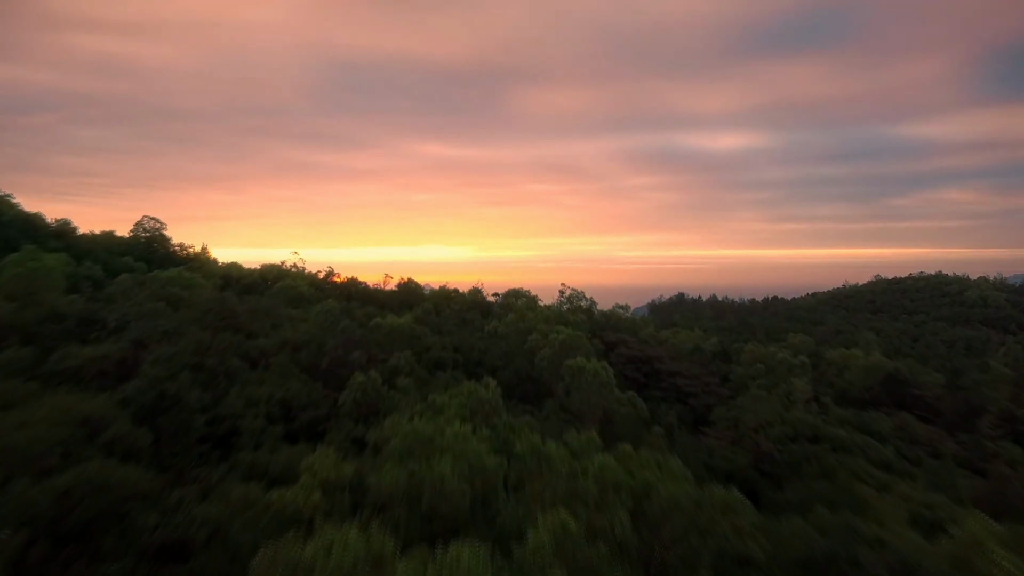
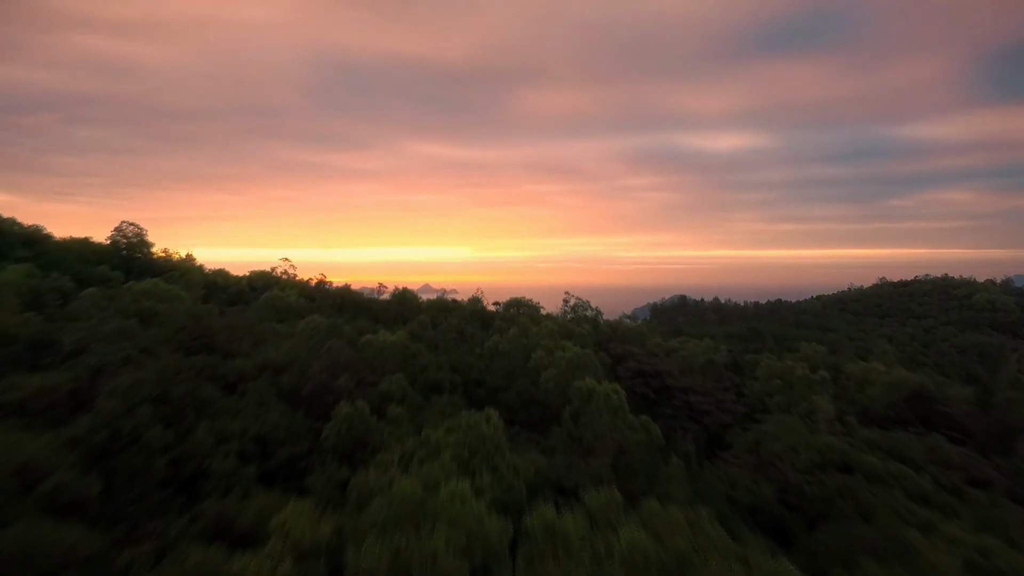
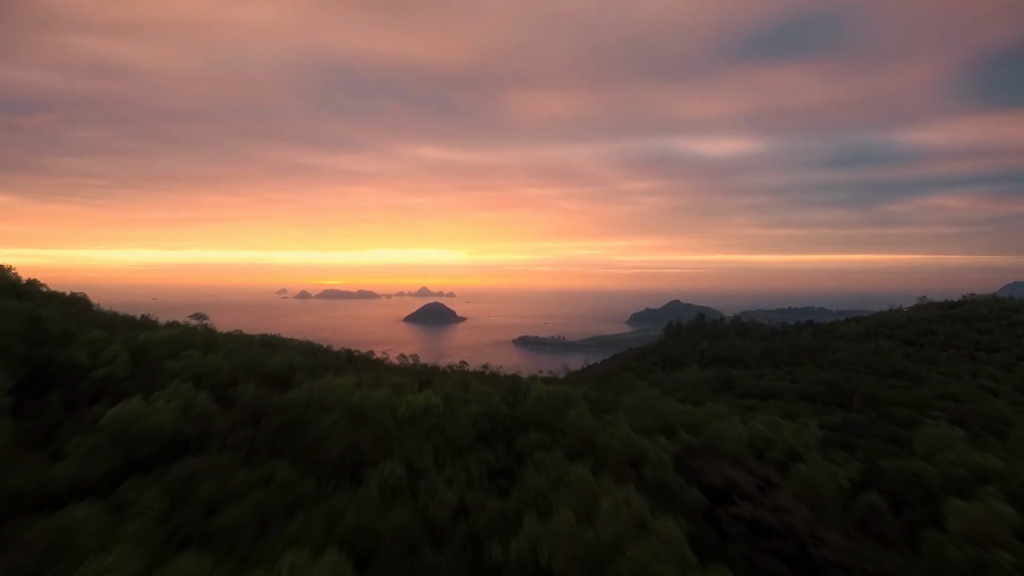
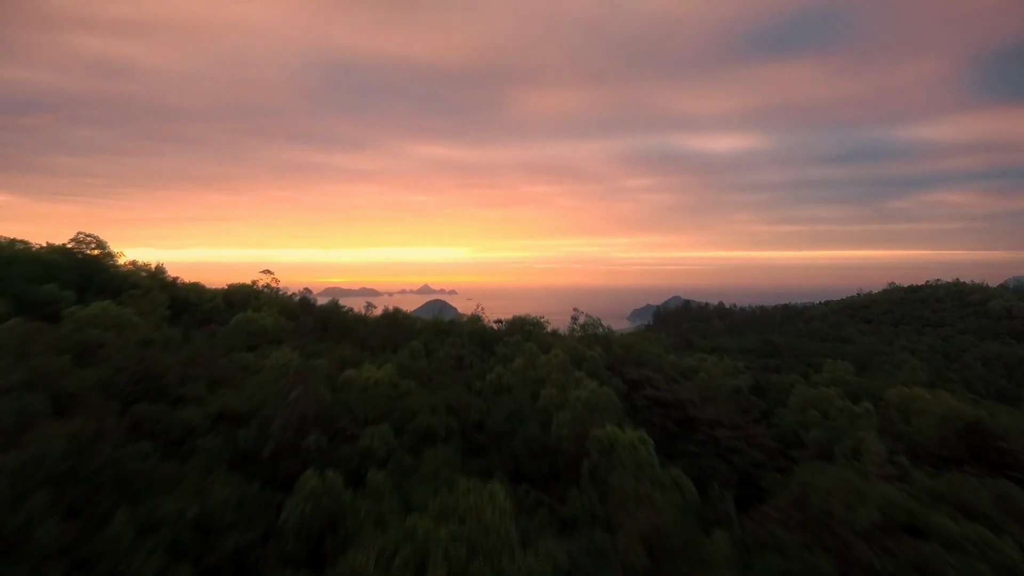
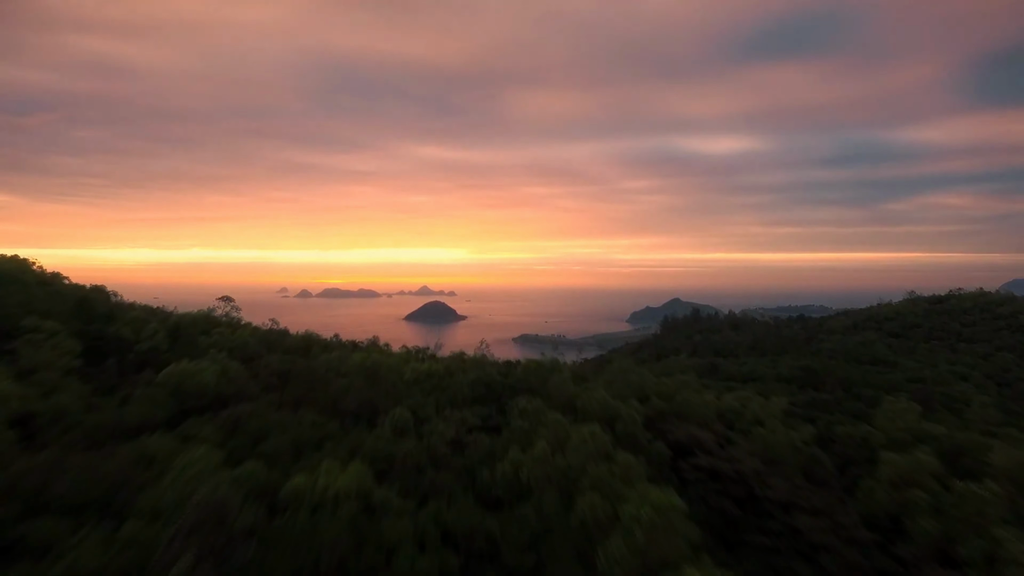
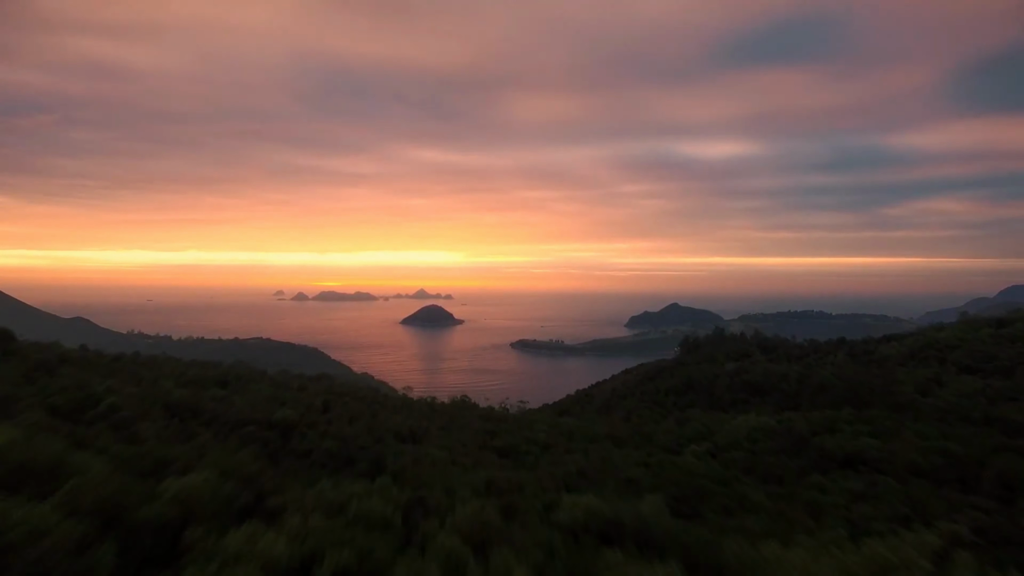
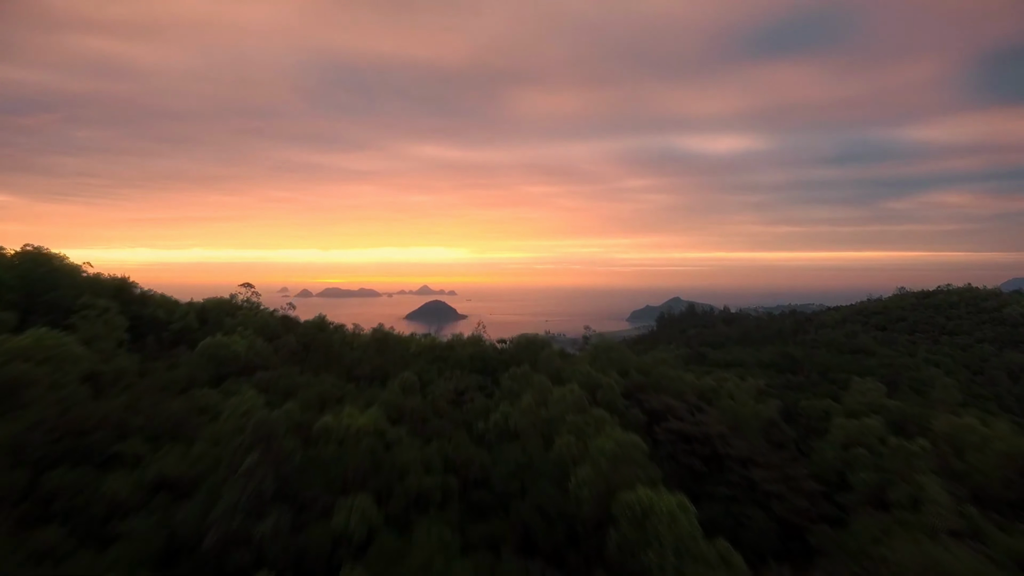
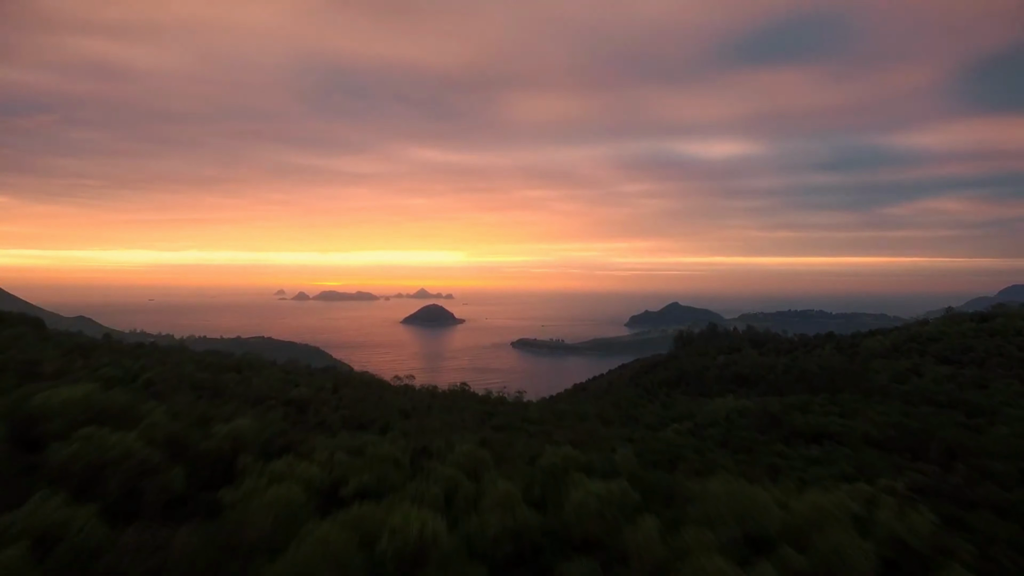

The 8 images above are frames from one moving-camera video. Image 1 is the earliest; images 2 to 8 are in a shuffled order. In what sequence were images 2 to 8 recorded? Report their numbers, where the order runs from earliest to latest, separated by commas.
2, 4, 7, 5, 3, 8, 6
